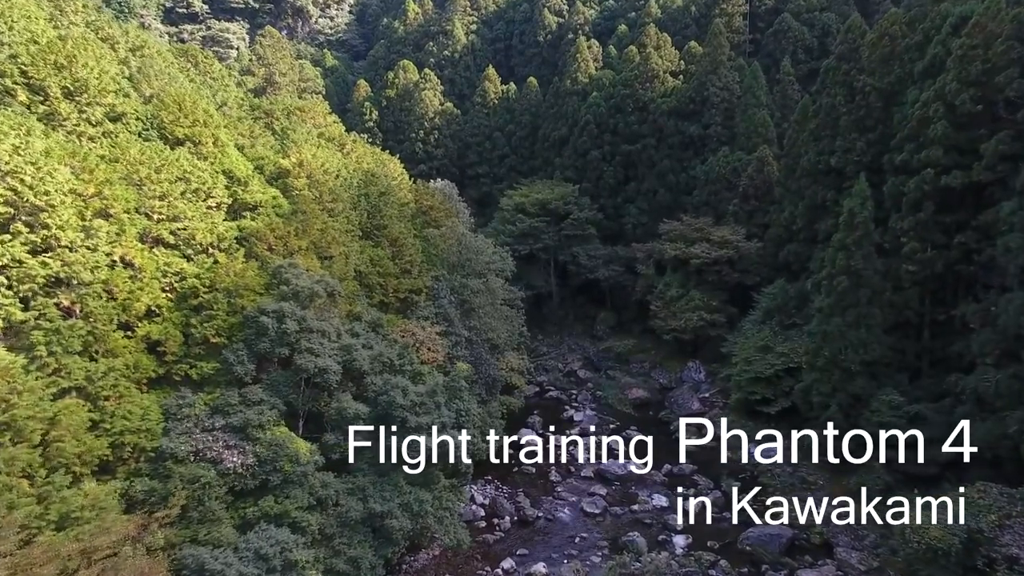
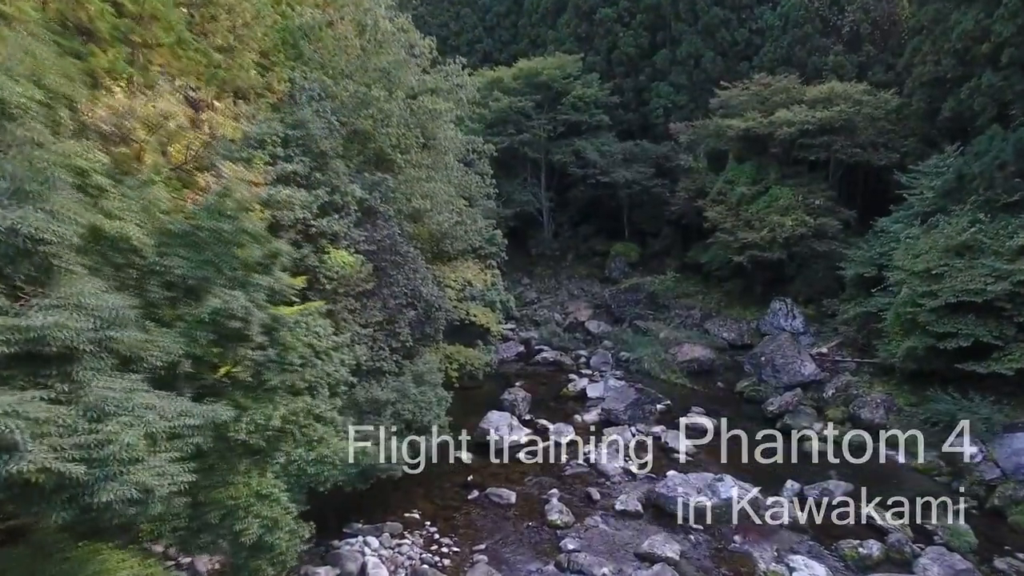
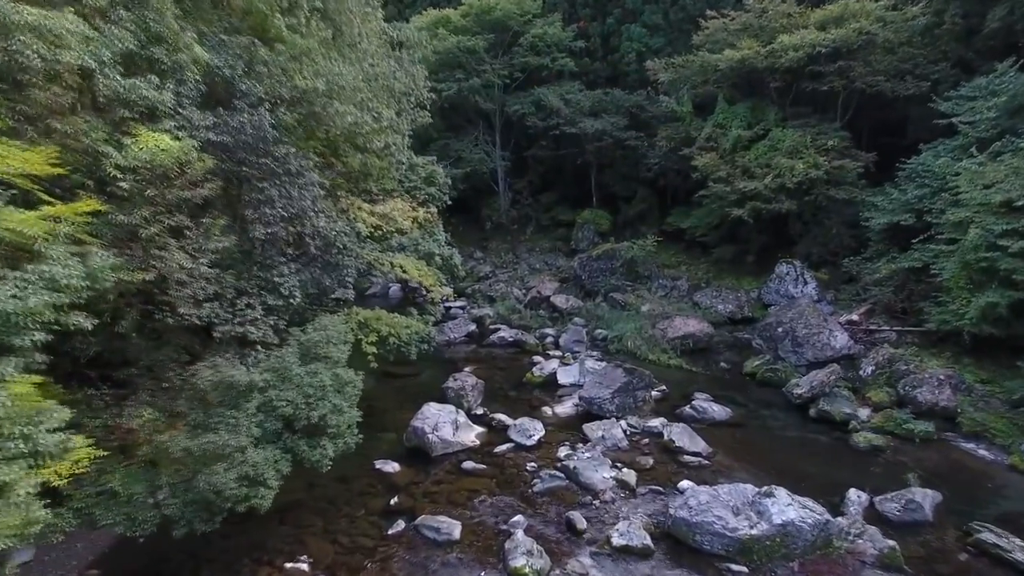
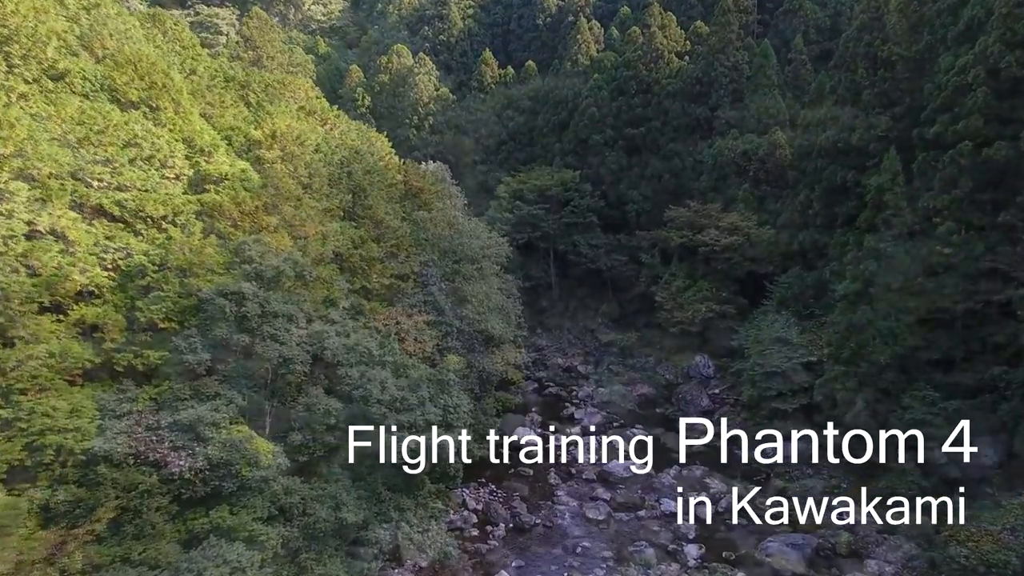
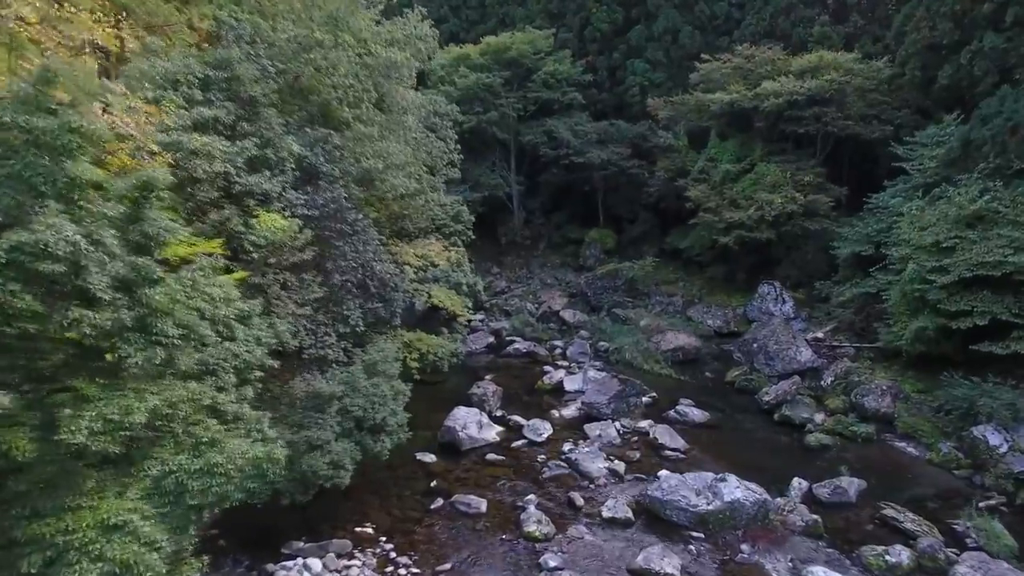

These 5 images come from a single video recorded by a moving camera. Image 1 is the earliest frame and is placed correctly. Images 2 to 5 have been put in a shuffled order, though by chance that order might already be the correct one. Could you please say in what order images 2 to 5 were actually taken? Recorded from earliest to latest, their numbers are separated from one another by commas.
4, 2, 5, 3
